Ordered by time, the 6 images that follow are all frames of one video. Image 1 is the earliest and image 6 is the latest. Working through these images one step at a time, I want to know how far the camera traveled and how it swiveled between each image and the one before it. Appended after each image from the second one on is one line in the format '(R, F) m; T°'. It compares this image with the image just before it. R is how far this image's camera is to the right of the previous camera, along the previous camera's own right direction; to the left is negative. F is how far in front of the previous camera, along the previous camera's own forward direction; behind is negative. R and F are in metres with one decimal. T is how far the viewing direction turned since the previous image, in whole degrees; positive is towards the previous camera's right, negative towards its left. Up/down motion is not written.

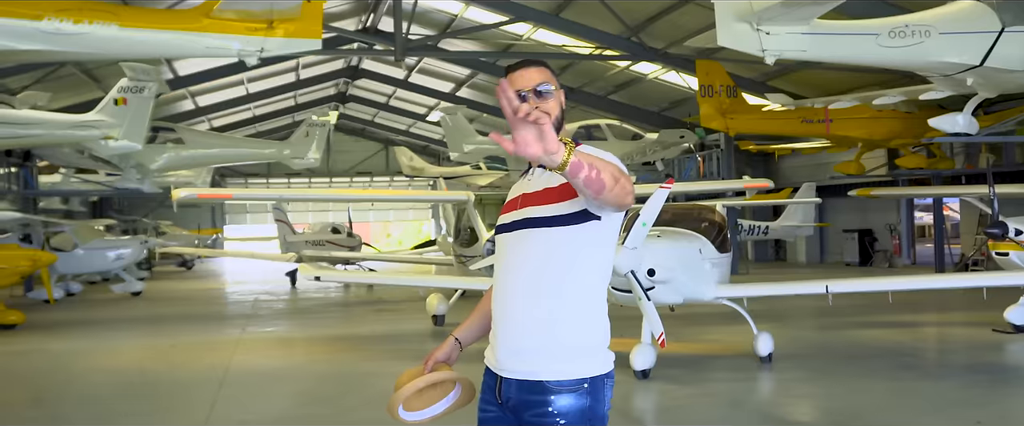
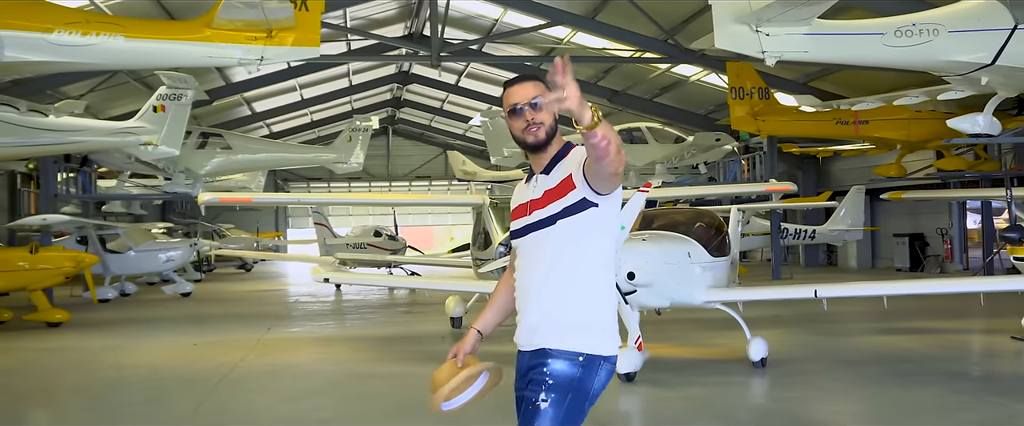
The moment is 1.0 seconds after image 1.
(+0.5, -0.1) m; -5°
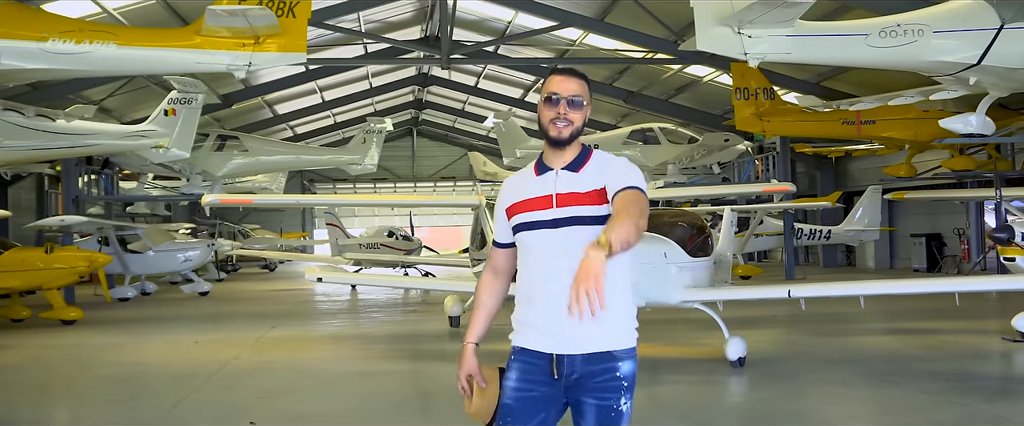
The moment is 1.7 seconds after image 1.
(+0.3, -0.1) m; -2°
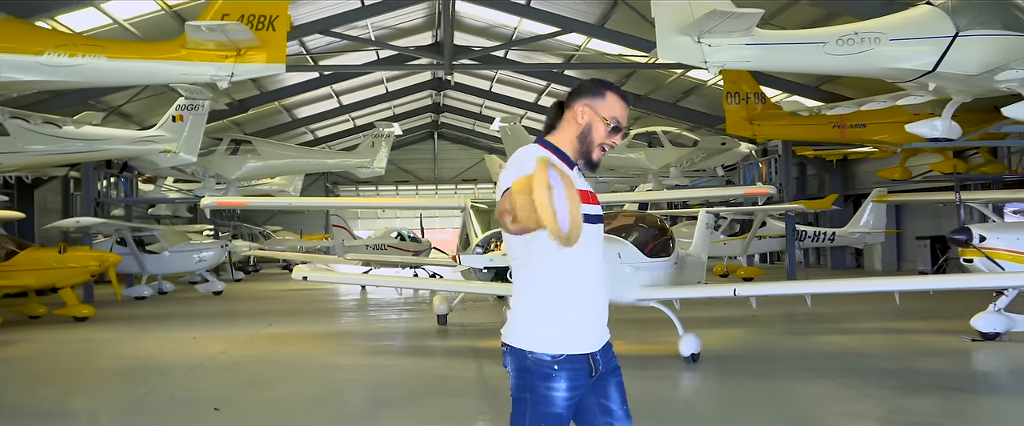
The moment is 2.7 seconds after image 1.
(+0.5, -0.2) m; -2°
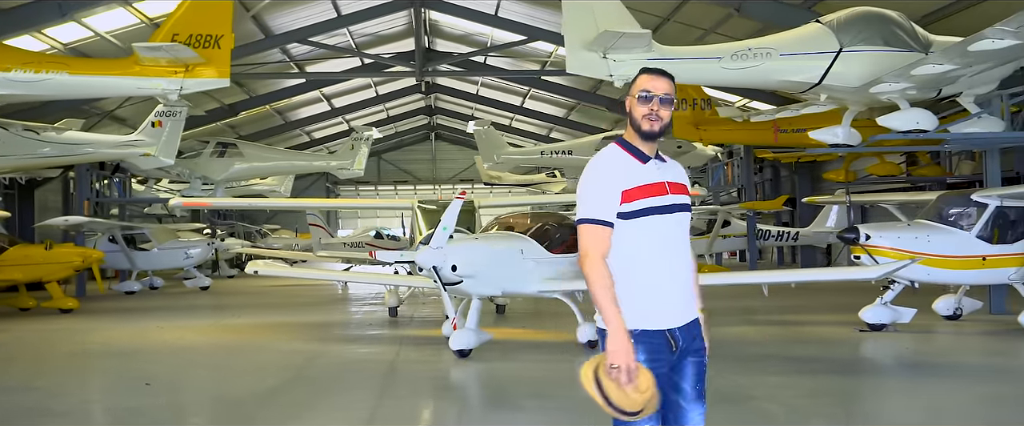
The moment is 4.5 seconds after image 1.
(+0.7, -0.5) m; -1°
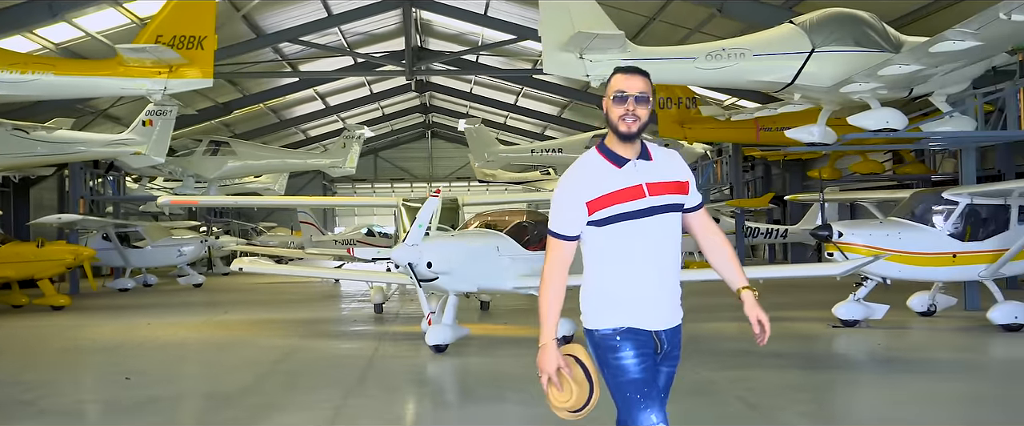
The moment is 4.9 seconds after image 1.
(+0.2, -0.1) m; 0°
